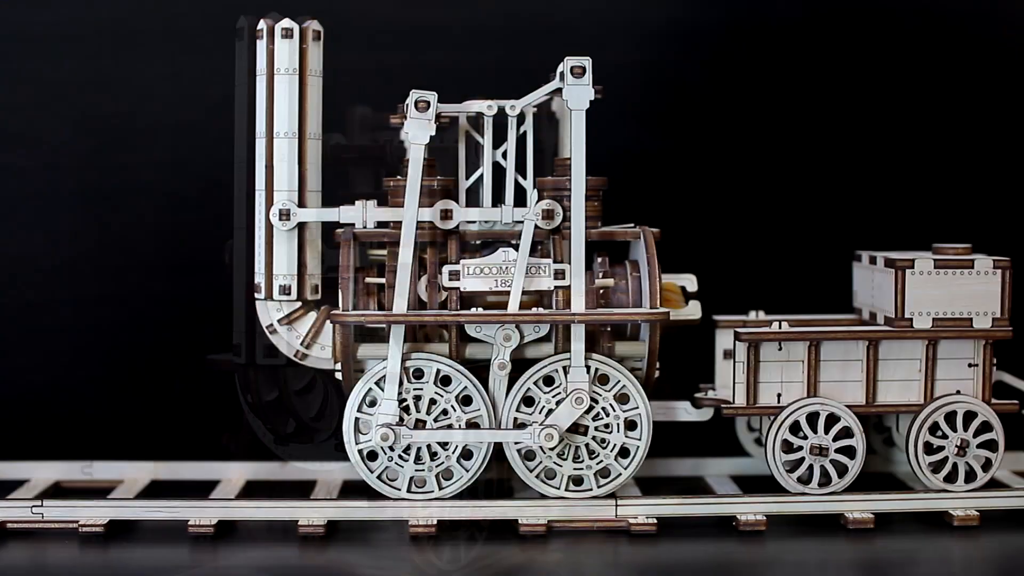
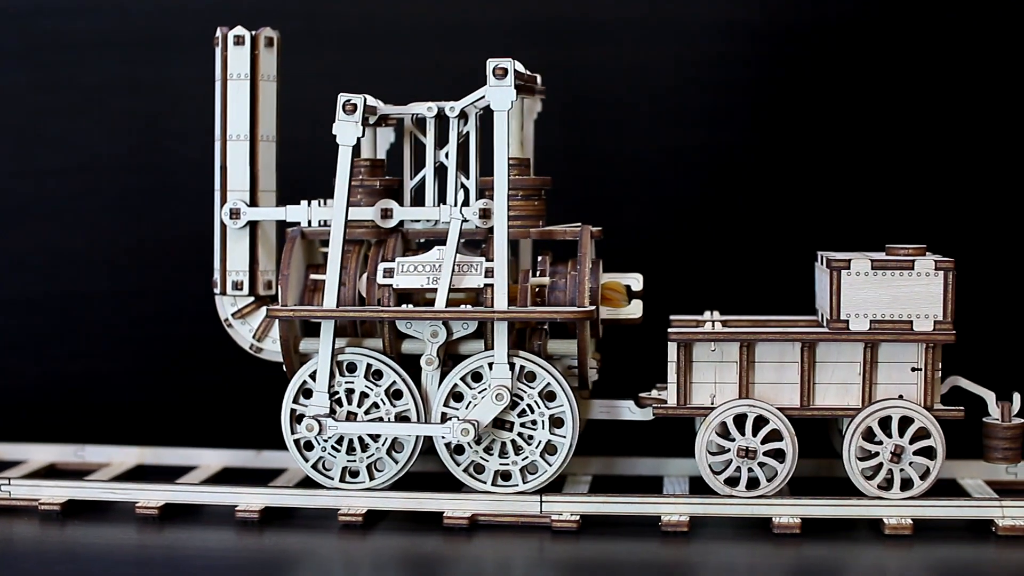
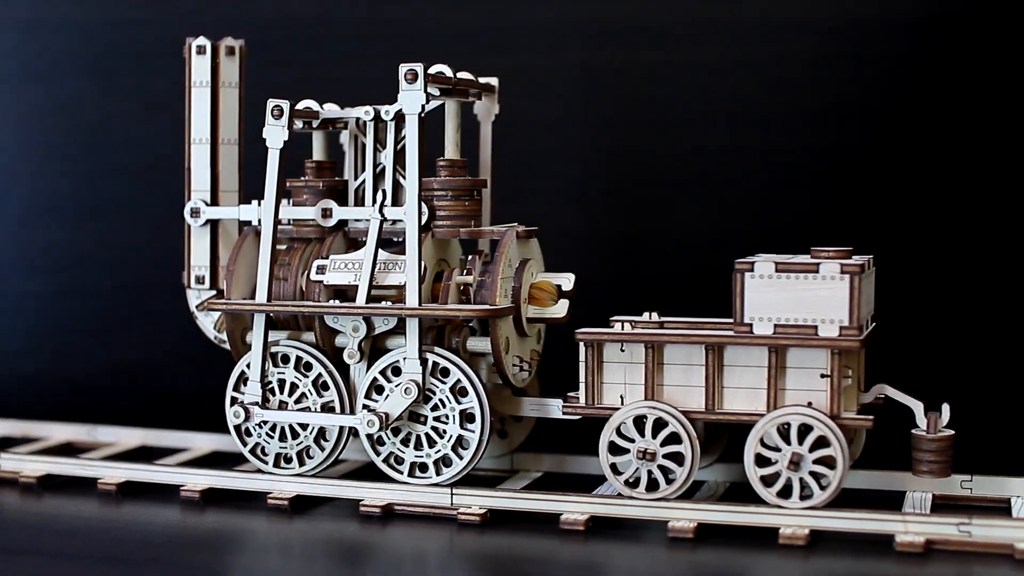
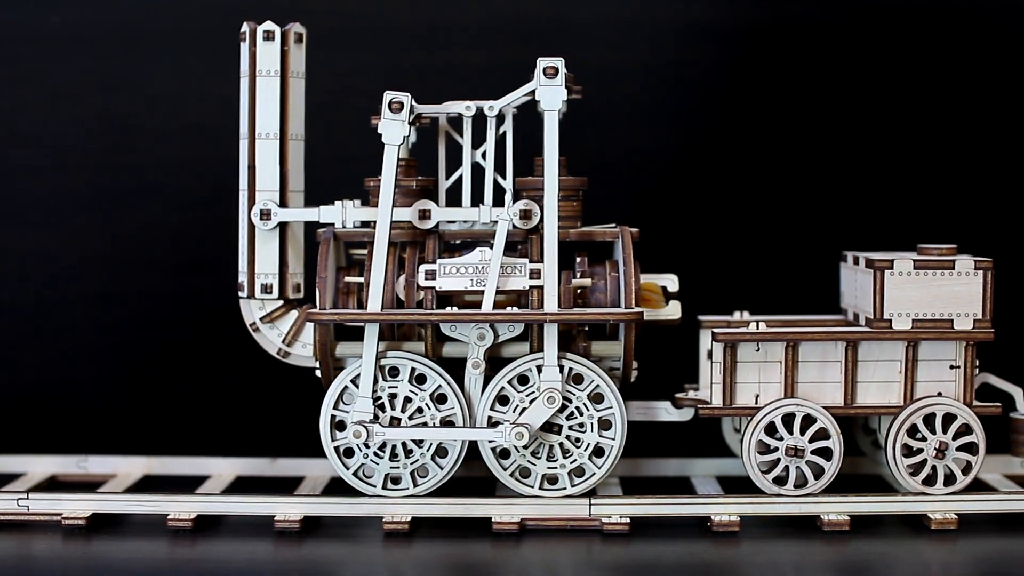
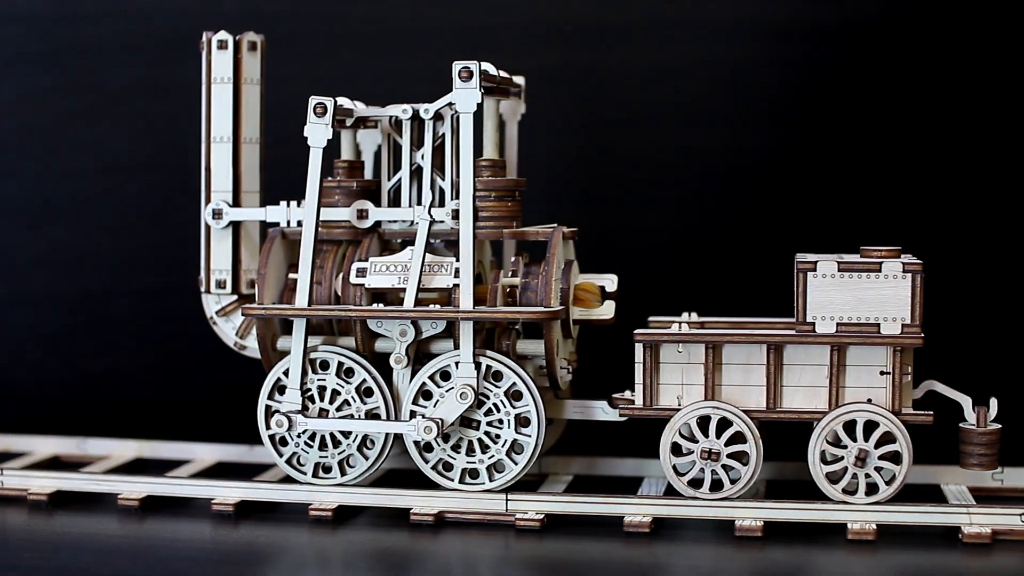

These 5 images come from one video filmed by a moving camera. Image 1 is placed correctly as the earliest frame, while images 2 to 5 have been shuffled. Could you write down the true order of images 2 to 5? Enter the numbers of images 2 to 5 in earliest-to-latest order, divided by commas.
4, 2, 5, 3
